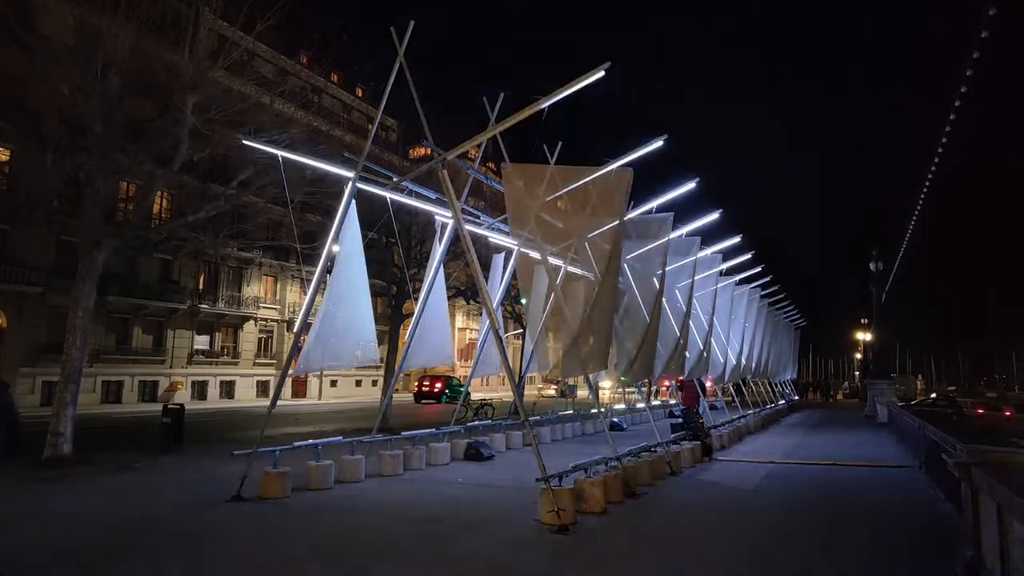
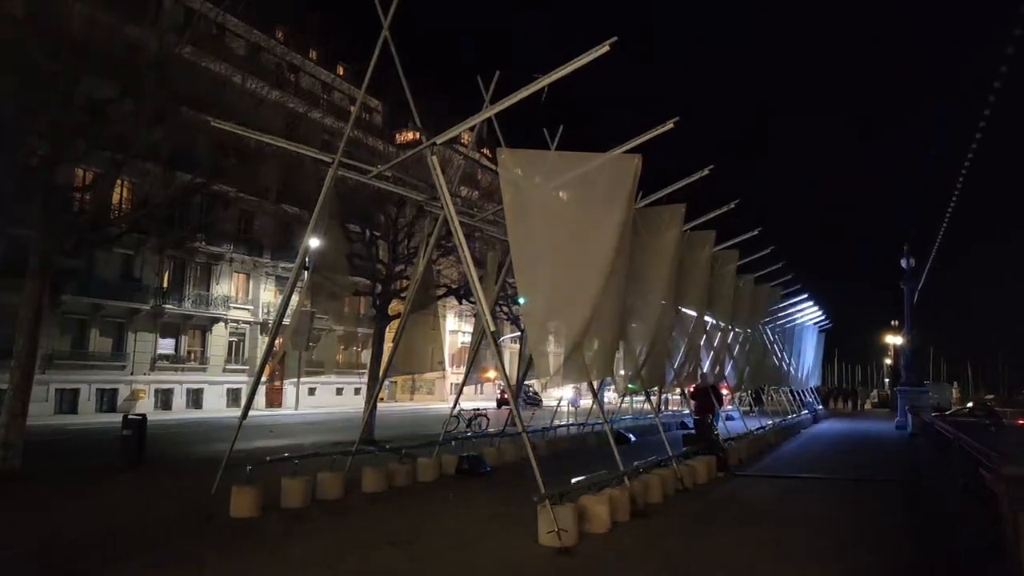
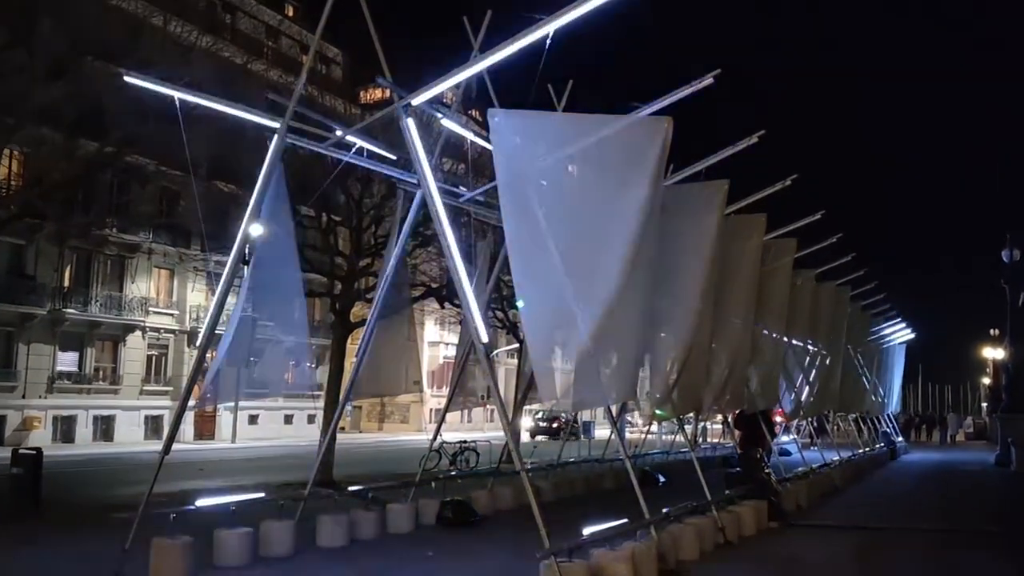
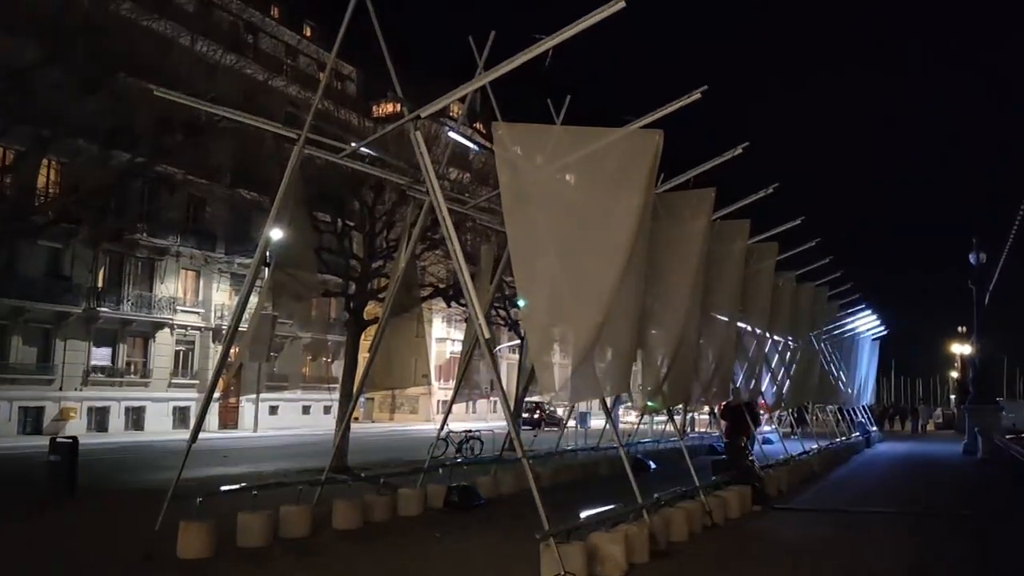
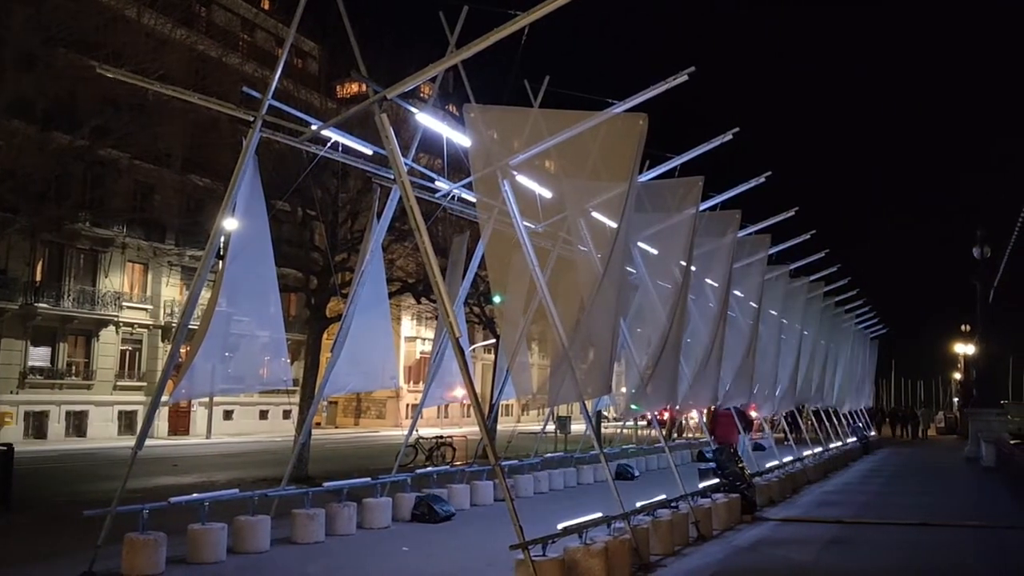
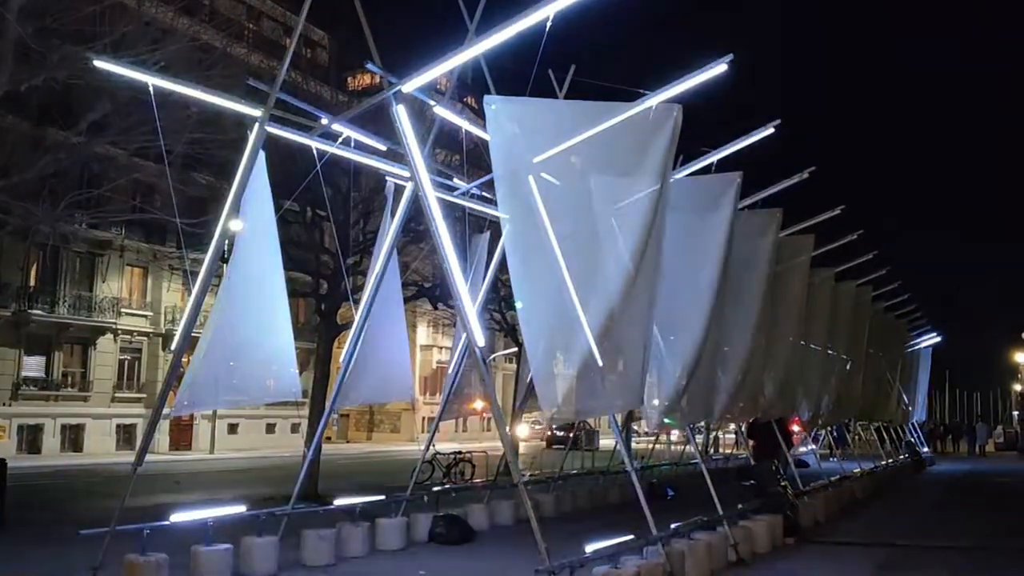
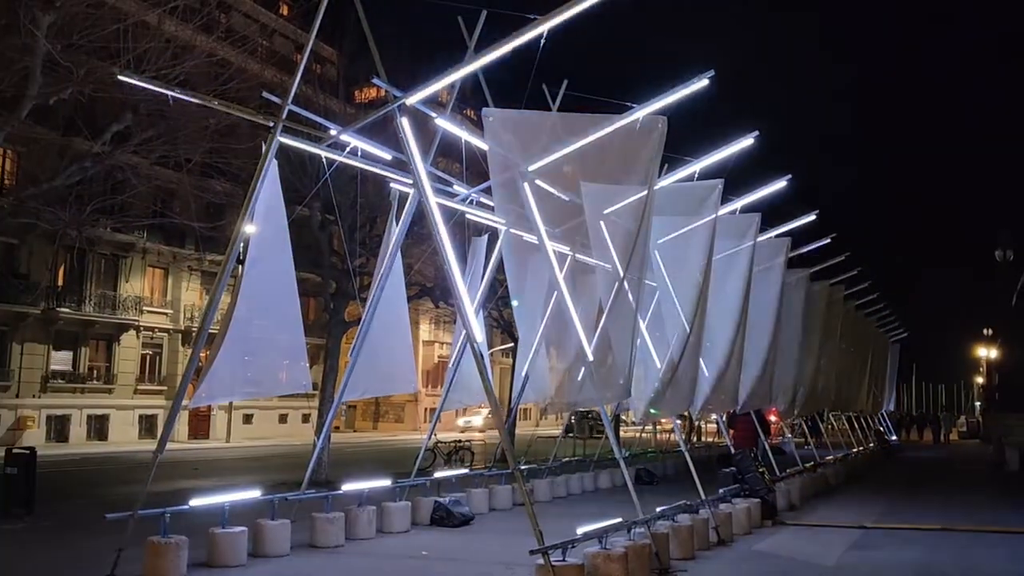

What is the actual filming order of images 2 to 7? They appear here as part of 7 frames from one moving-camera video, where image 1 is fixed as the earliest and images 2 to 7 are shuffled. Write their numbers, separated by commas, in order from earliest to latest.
2, 4, 3, 6, 7, 5
